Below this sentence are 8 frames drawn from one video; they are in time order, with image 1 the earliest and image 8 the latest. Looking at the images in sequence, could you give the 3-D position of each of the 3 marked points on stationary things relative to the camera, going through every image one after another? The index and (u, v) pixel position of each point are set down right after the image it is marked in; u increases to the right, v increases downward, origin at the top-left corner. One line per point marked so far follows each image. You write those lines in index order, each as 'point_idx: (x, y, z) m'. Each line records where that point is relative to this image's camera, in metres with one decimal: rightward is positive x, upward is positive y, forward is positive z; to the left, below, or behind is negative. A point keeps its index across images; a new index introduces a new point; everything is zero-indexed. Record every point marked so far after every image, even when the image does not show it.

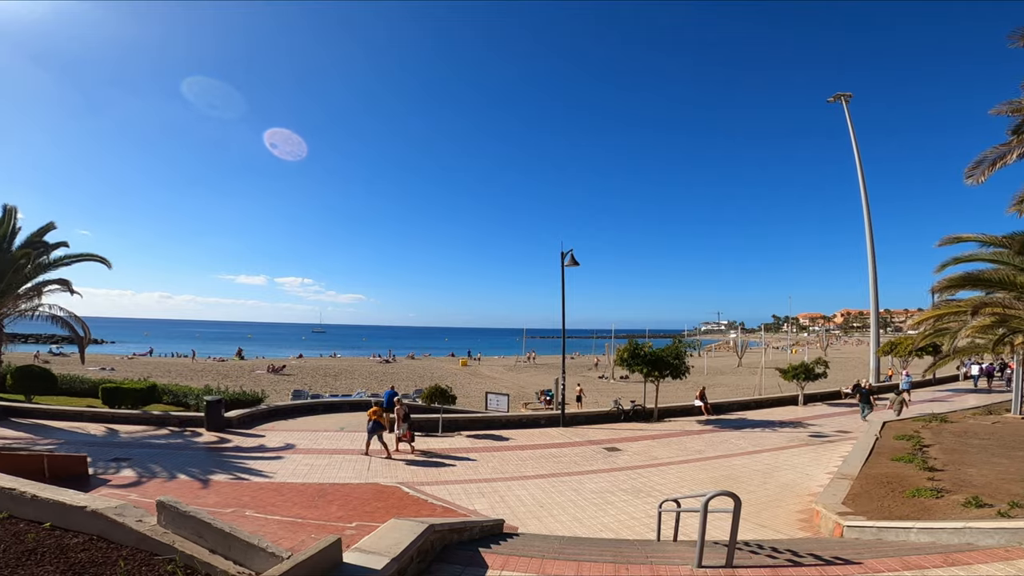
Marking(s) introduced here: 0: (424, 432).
0: (-2.6, -4.2, +14.0) m
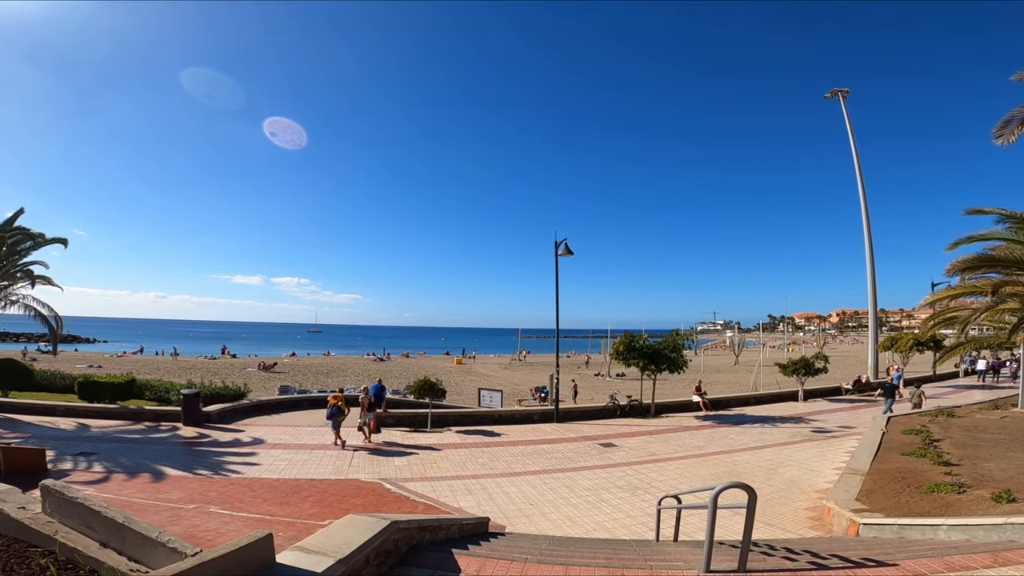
0: (-2.8, -3.9, +13.4) m
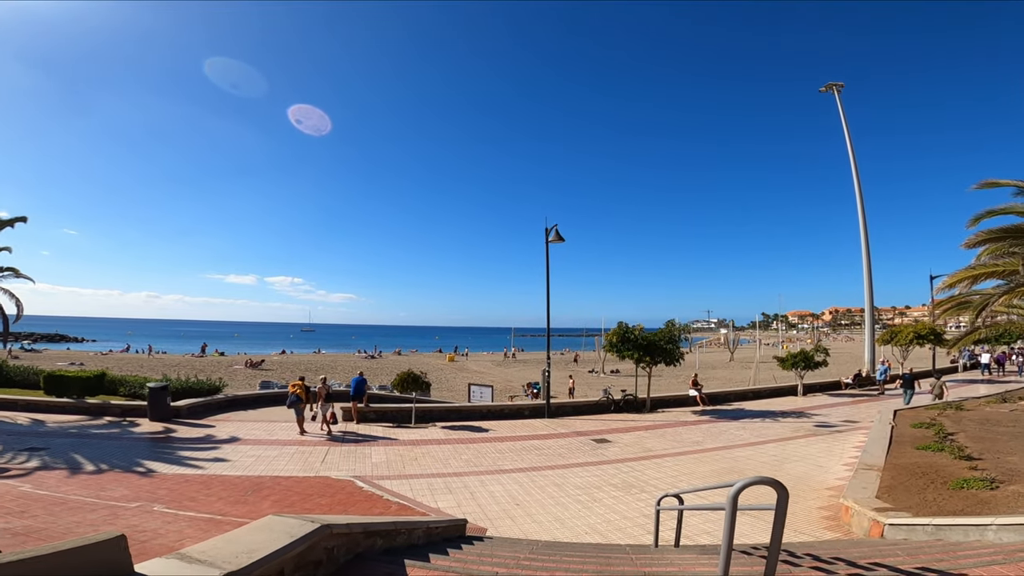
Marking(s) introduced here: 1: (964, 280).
0: (-3.1, -3.6, +12.7) m
1: (+8.3, +0.2, +8.8) m
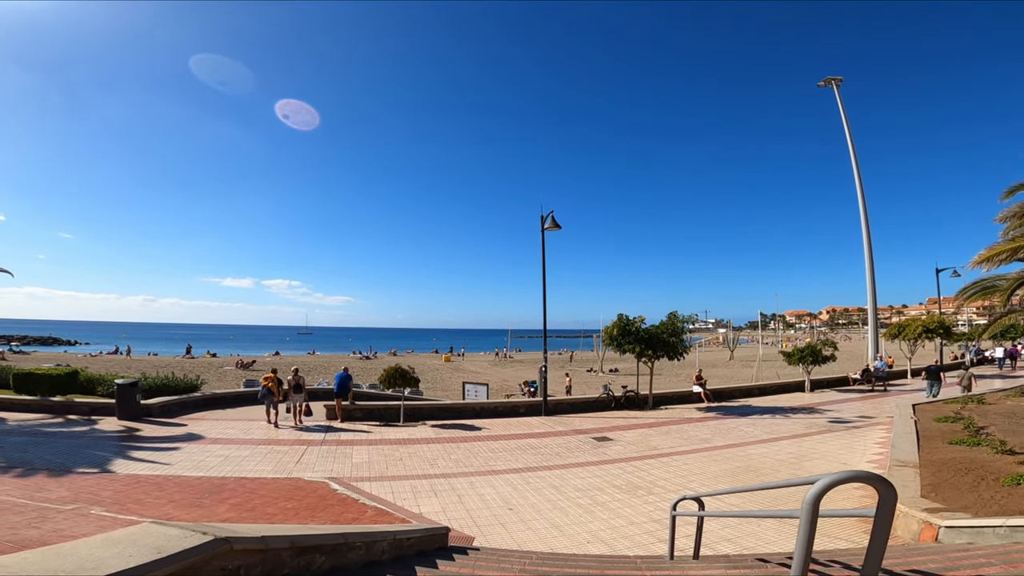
0: (-3.2, -3.3, +11.9) m
1: (+8.2, +0.5, +8.0) m
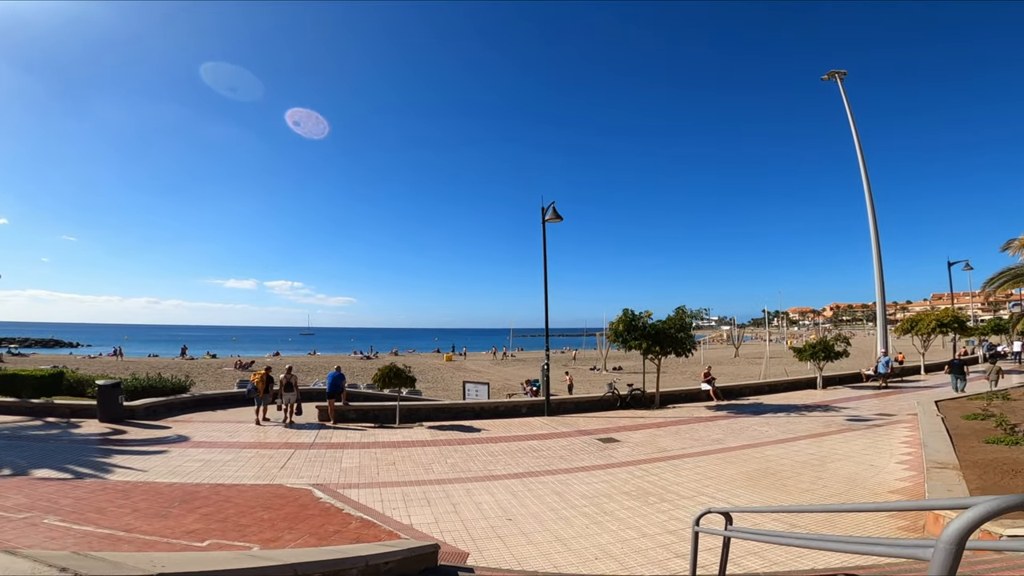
0: (-3.2, -3.2, +11.3) m
1: (+8.2, +0.7, +7.4) m
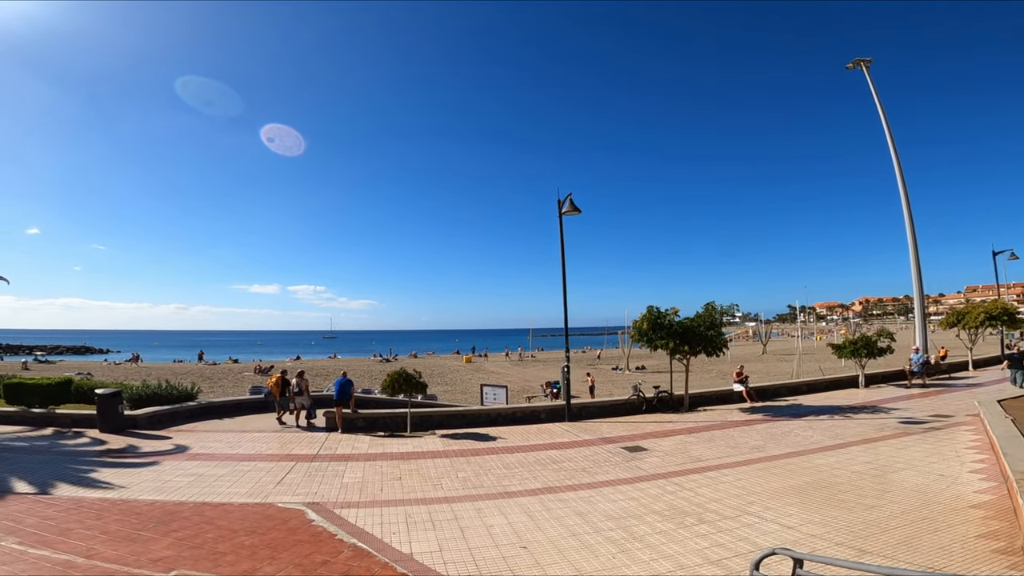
0: (-2.8, -3.2, +10.7) m
1: (+8.3, +0.9, +6.4) m
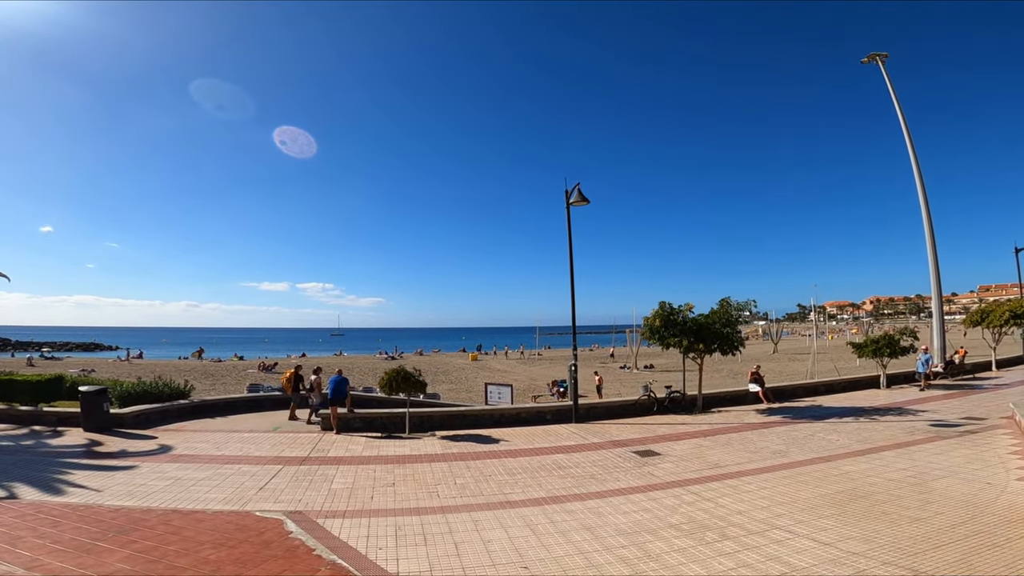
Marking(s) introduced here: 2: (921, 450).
0: (-2.7, -3.1, +10.2) m
1: (+8.3, +1.0, +5.7) m
2: (+6.7, -2.7, +7.9) m
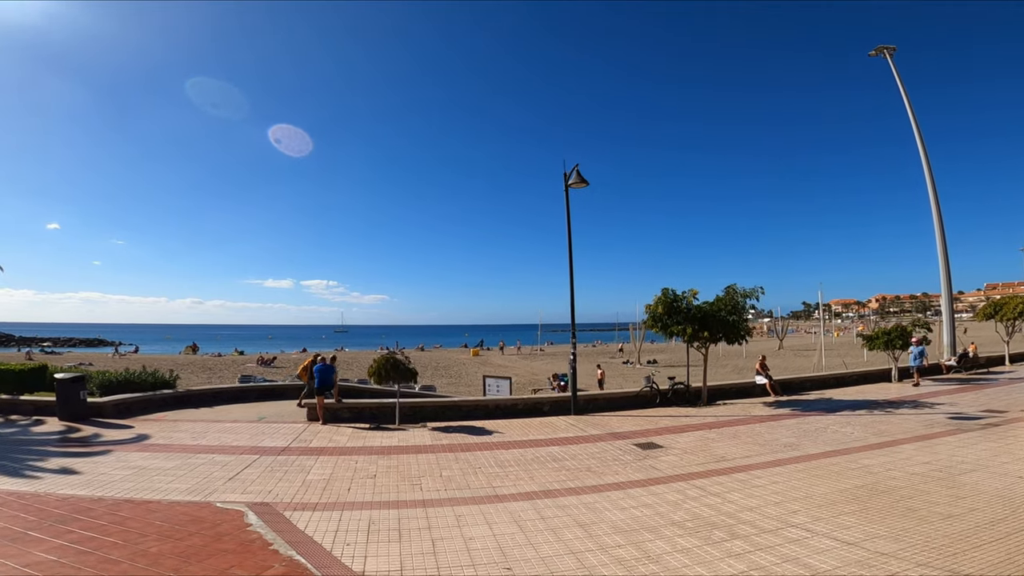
0: (-2.8, -2.7, +9.7) m
1: (+8.2, +1.3, +5.1) m
2: (+6.6, -2.4, +7.4) m
